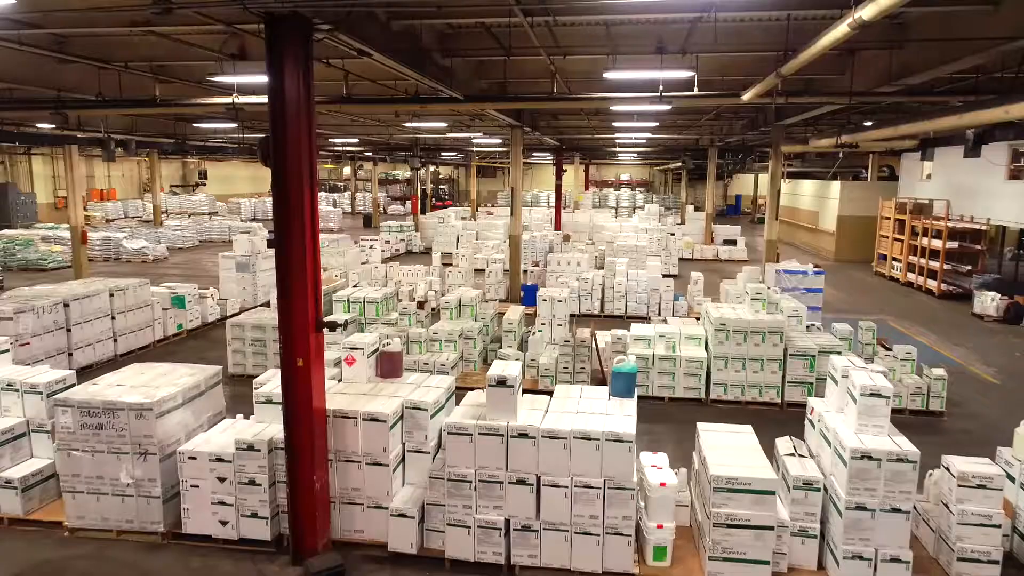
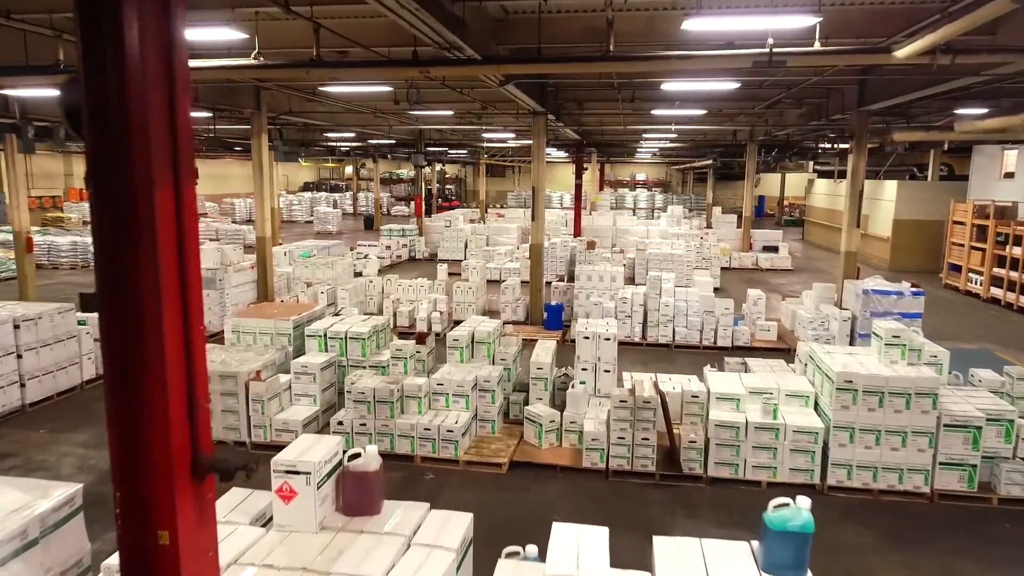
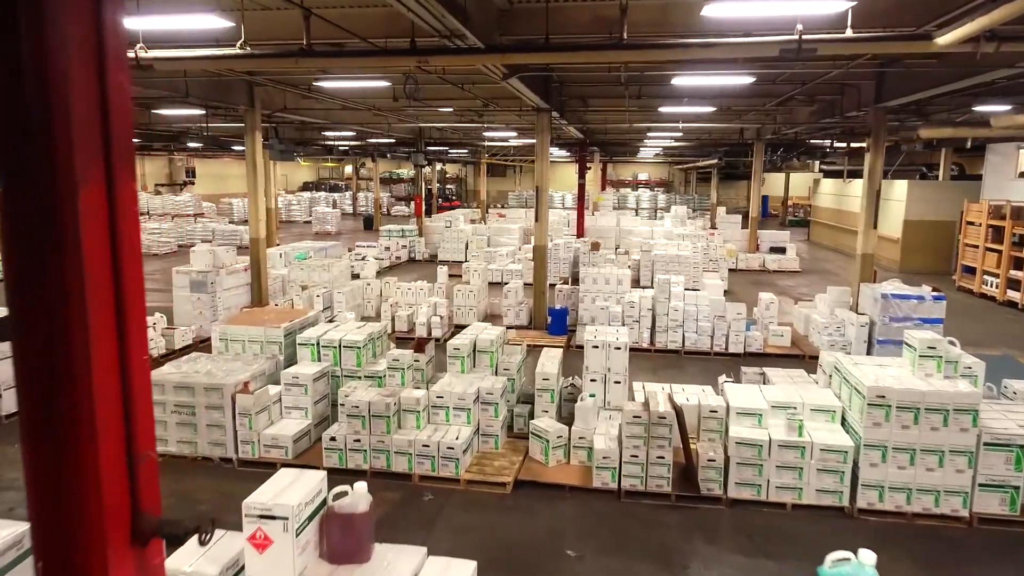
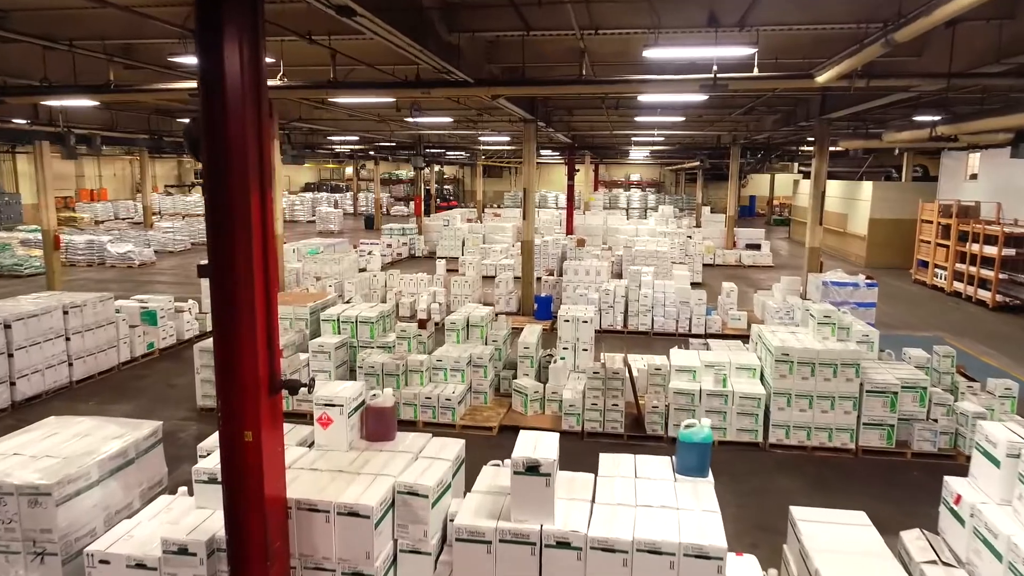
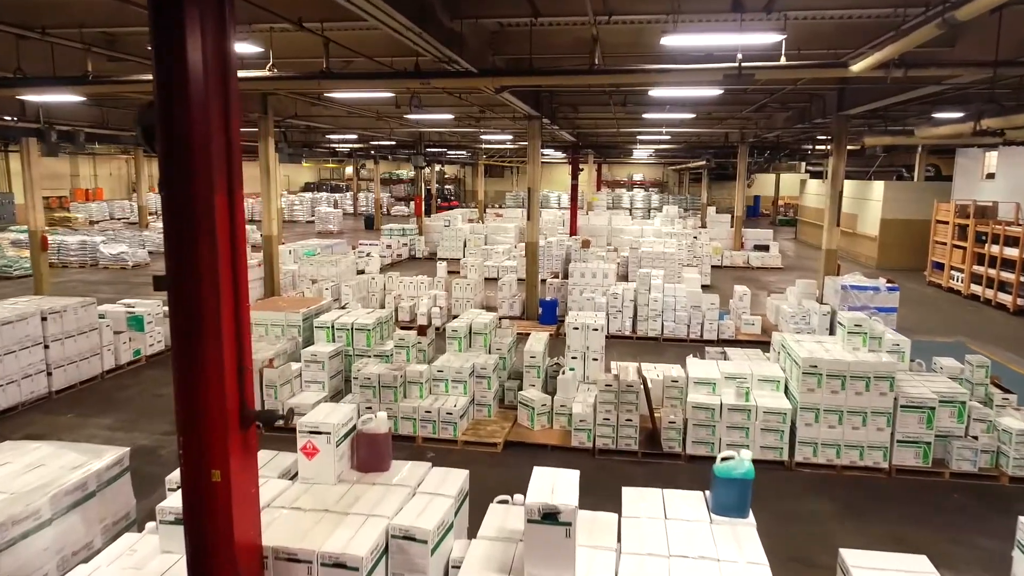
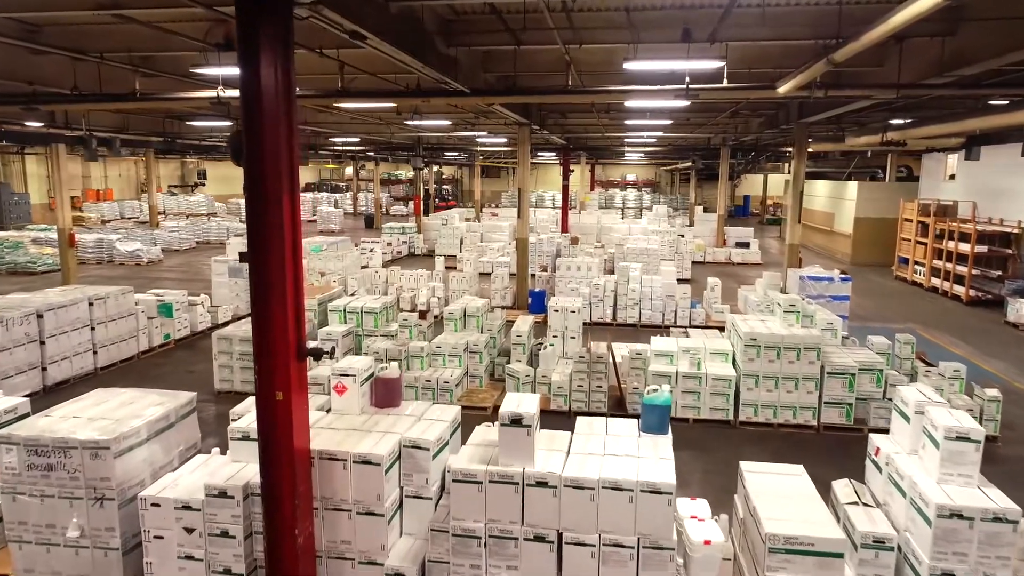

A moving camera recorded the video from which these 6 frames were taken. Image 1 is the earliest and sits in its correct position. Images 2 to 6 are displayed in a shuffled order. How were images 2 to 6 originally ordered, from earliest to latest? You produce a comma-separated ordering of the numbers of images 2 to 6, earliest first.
6, 4, 5, 2, 3
